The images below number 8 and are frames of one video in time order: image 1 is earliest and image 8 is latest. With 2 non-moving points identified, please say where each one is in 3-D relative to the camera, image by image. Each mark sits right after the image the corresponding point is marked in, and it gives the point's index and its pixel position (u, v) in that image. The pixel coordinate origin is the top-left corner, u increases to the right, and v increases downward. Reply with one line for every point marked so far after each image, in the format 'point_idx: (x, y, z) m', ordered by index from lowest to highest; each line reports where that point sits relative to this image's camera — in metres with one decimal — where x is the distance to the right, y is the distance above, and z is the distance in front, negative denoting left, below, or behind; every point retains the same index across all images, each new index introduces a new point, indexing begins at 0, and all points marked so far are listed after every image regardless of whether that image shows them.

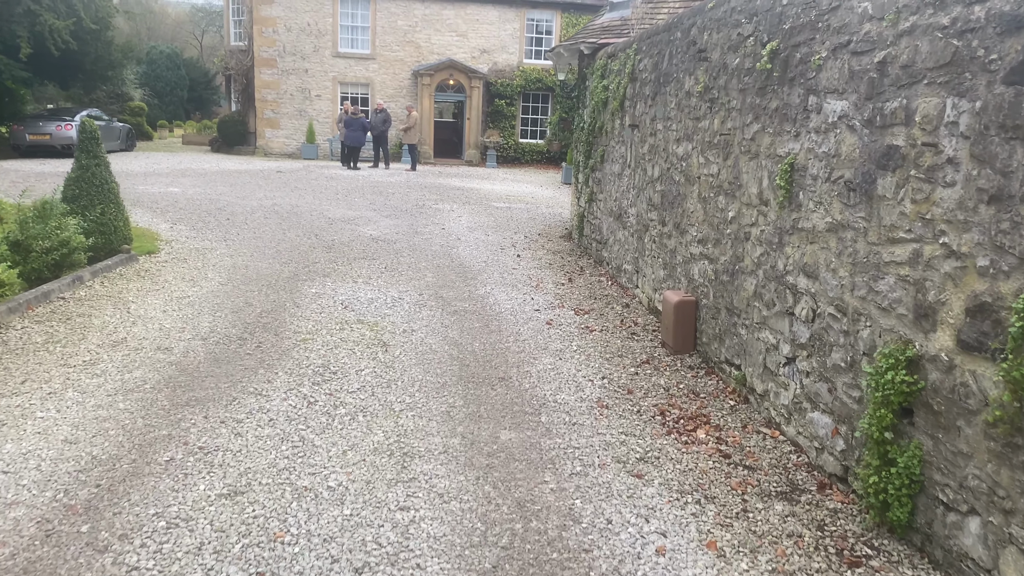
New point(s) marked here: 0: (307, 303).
0: (-1.4, -0.1, +5.6) m
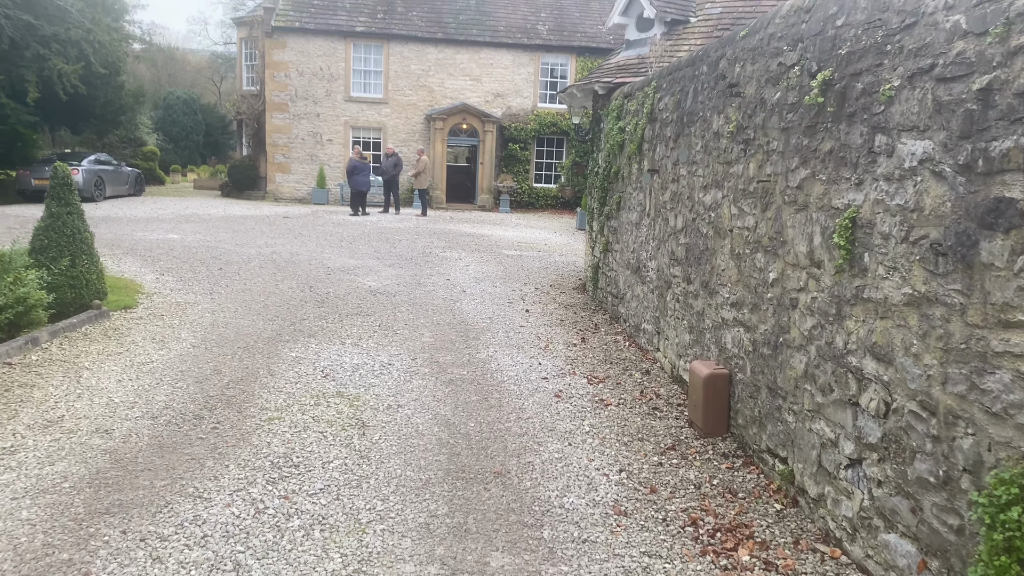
0: (-1.4, -0.5, +4.9) m
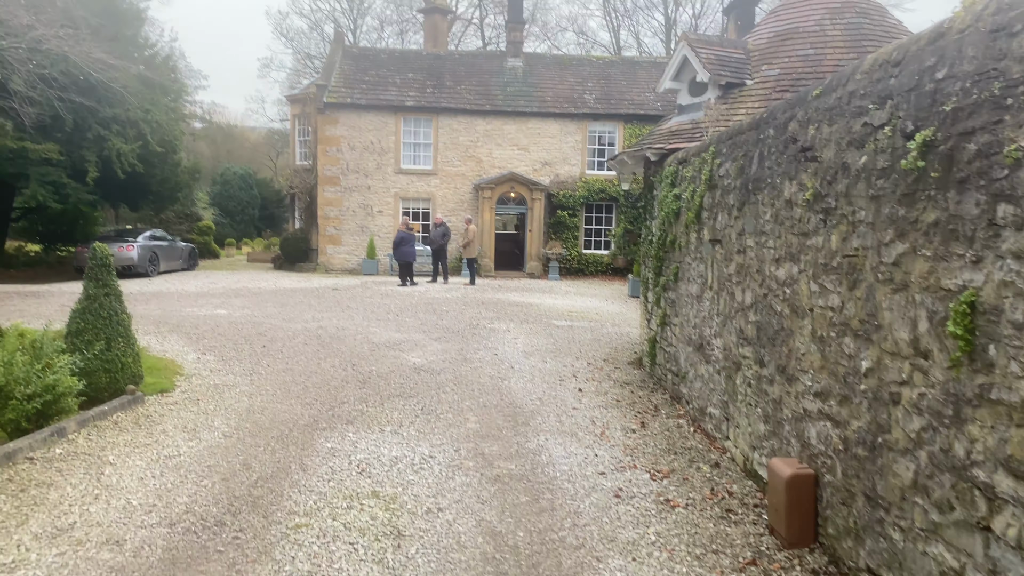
0: (-1.1, -1.0, +4.6) m
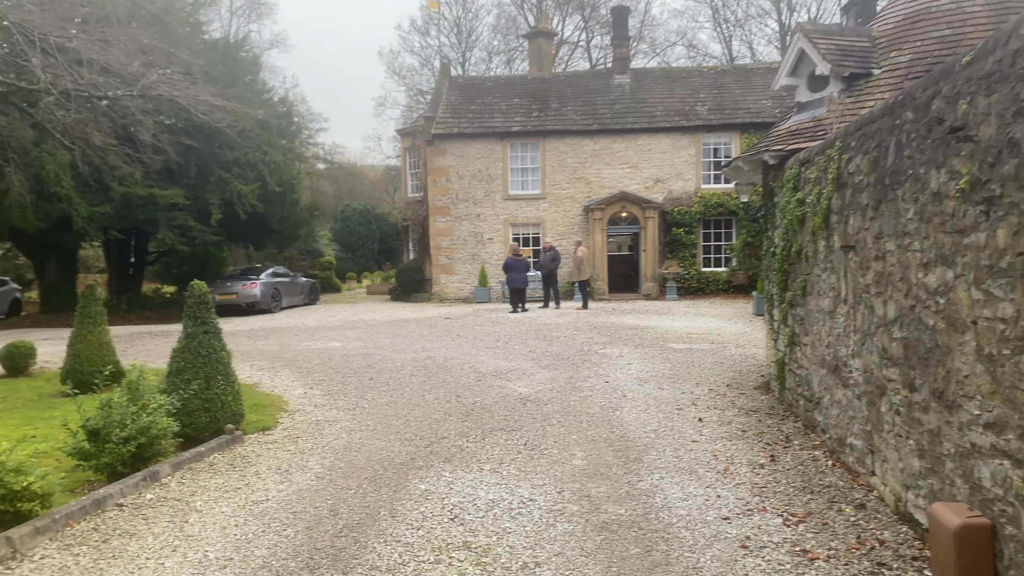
0: (-0.5, -1.1, +4.2) m
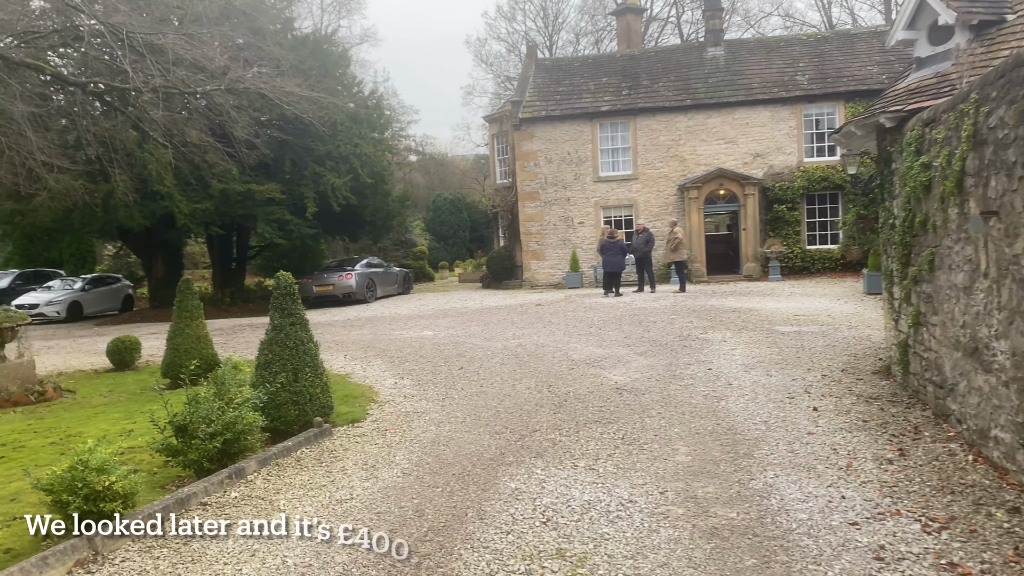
0: (-0.1, -1.1, +3.9) m
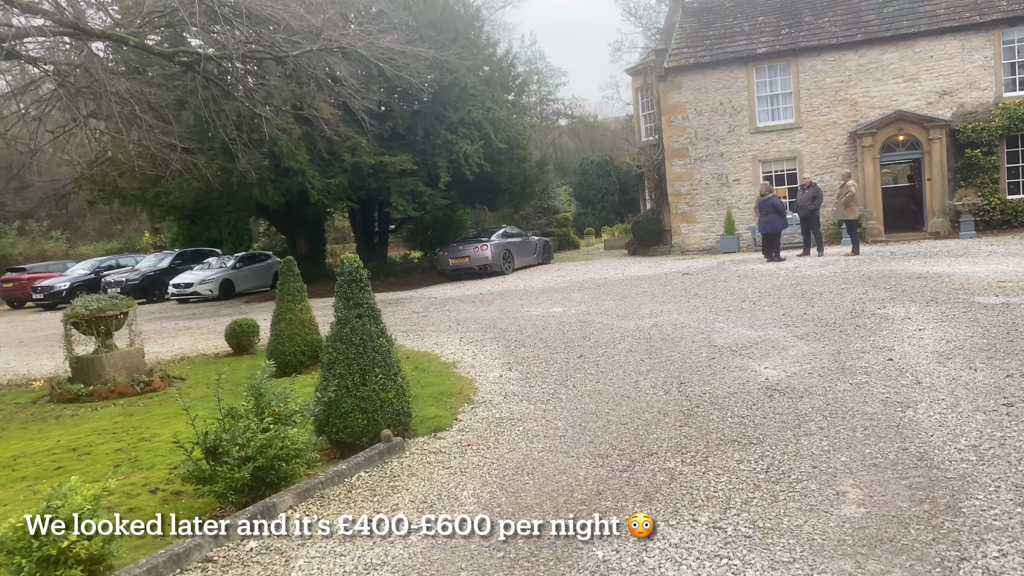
0: (+0.2, -1.0, +2.7) m
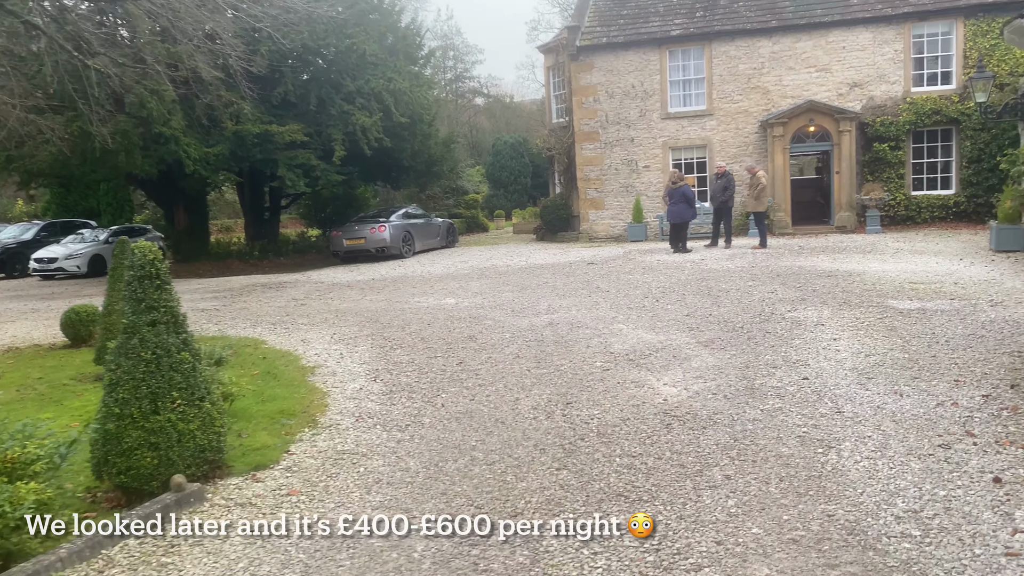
0: (-0.4, -1.1, +1.7) m
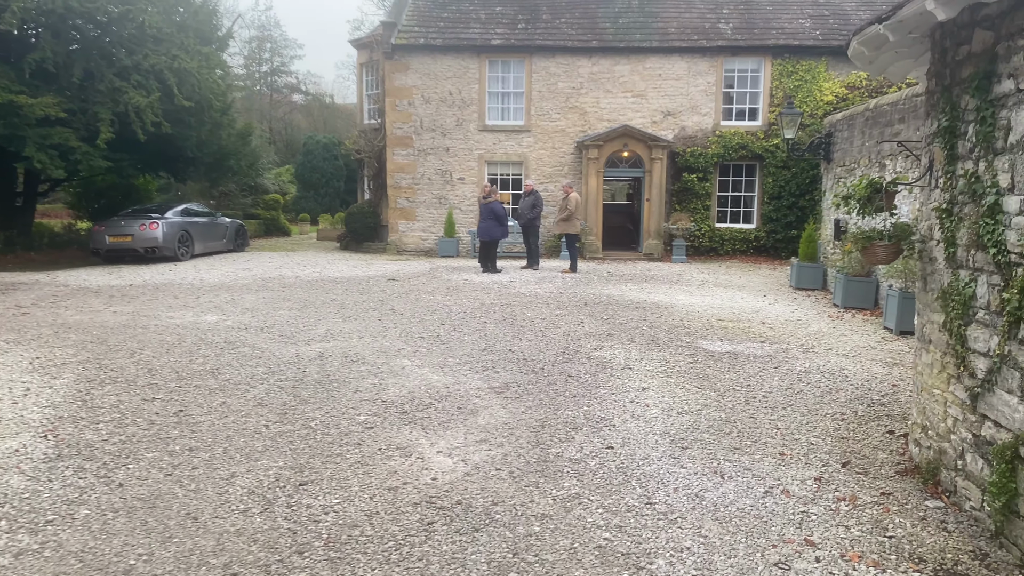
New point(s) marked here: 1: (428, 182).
0: (-0.9, -1.2, +0.3) m
1: (-1.8, +2.2, +17.0) m
